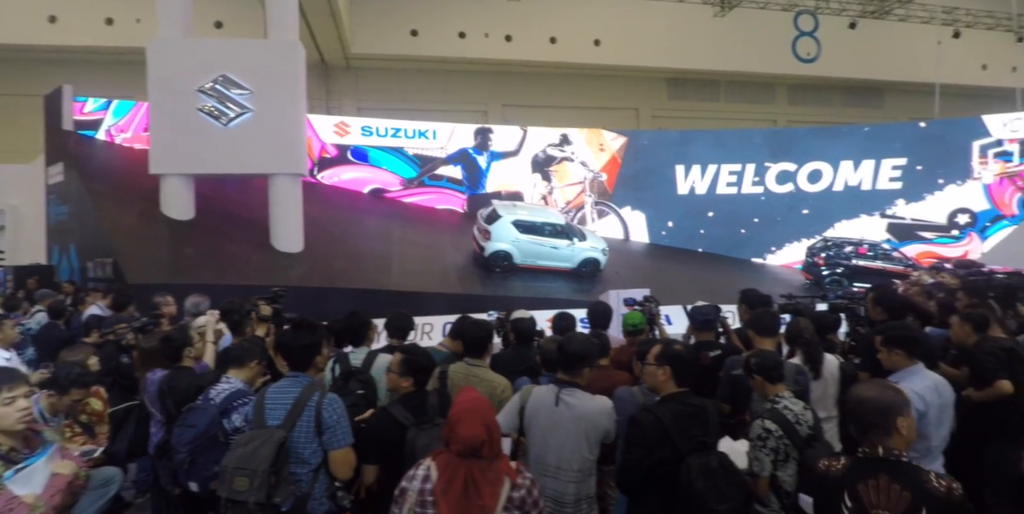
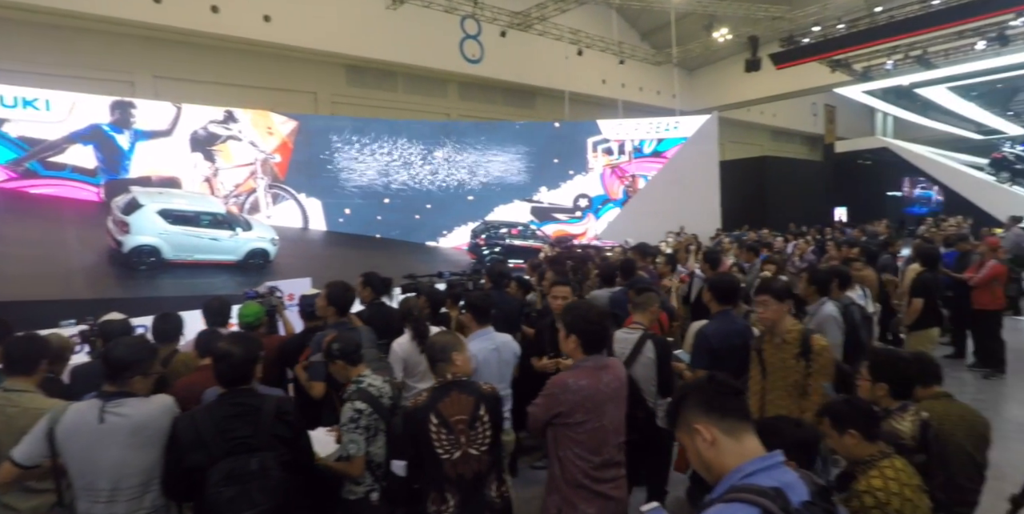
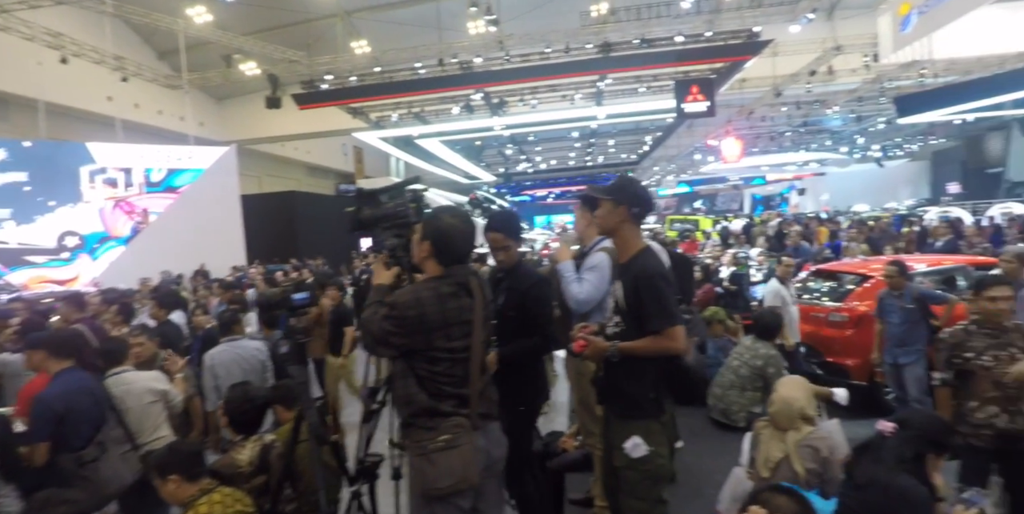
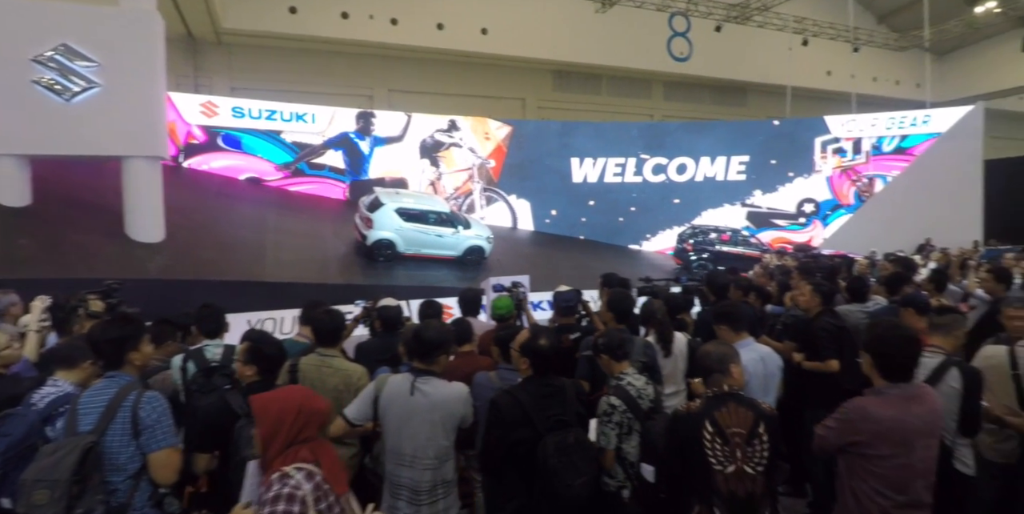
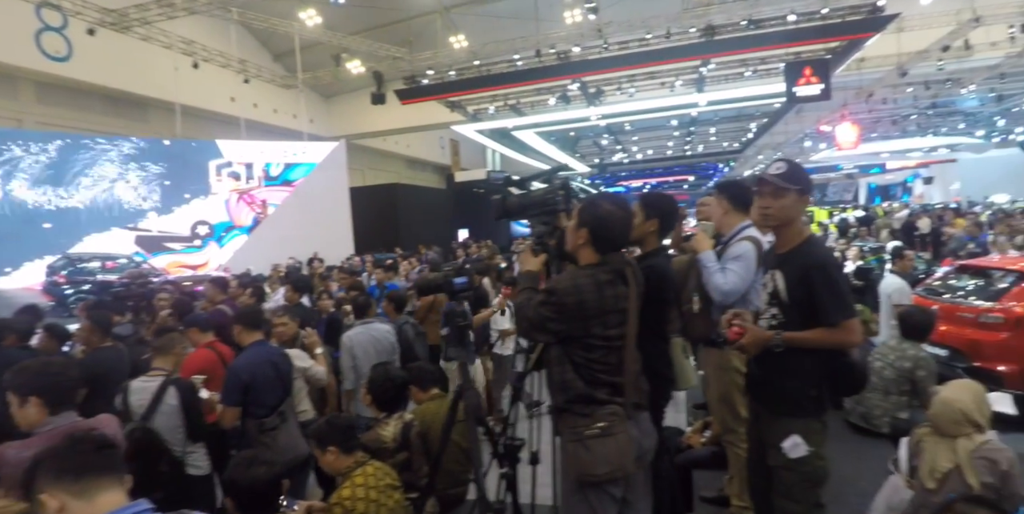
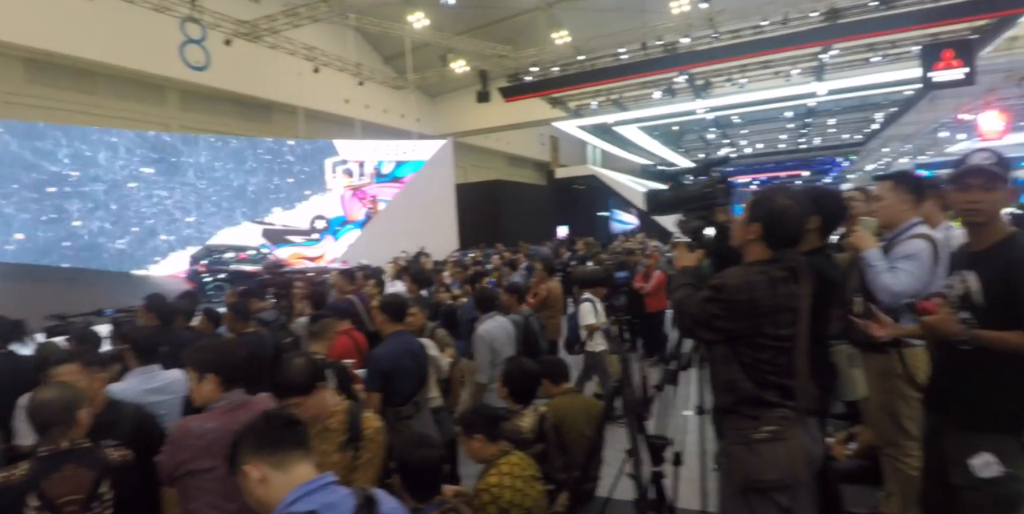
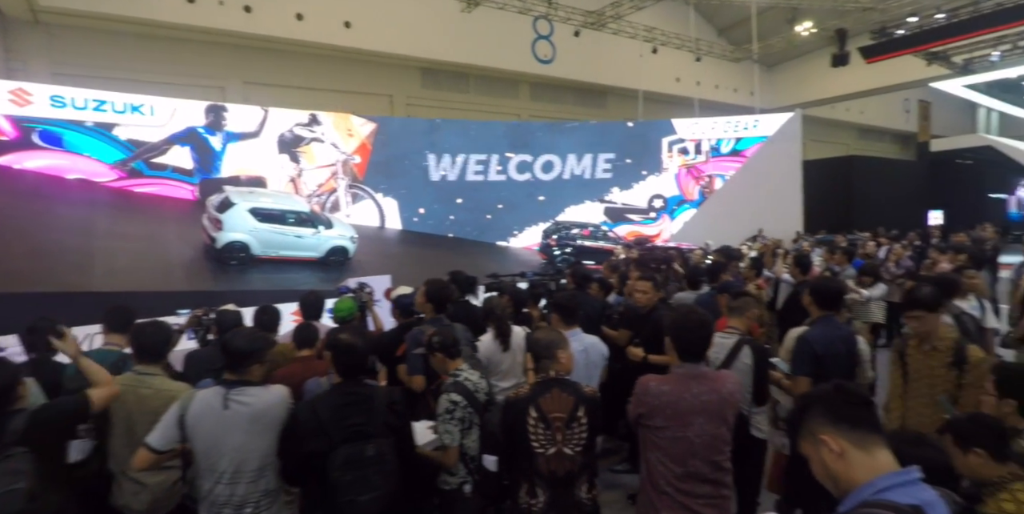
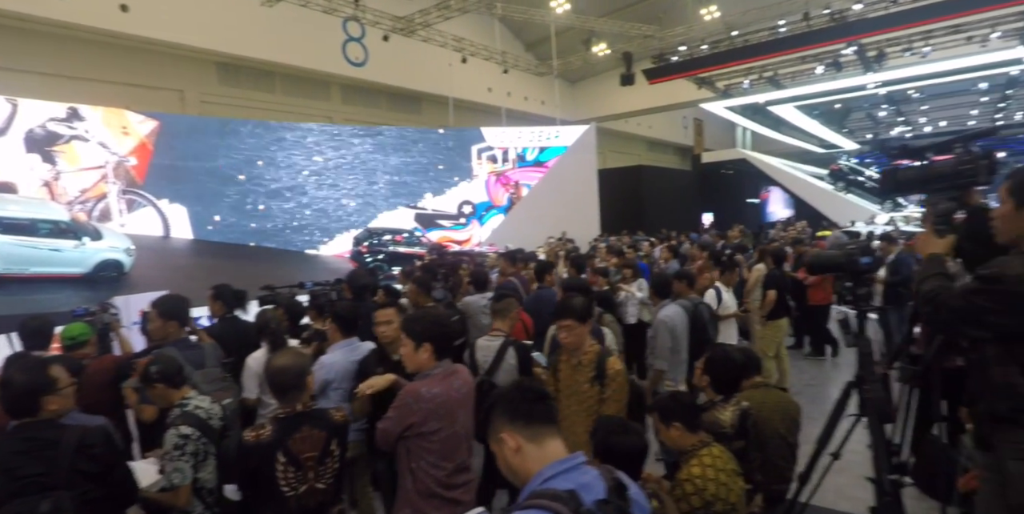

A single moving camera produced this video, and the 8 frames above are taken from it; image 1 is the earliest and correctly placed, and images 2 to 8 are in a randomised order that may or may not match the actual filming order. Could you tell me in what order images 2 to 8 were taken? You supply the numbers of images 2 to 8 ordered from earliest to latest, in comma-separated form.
4, 7, 2, 8, 6, 5, 3
